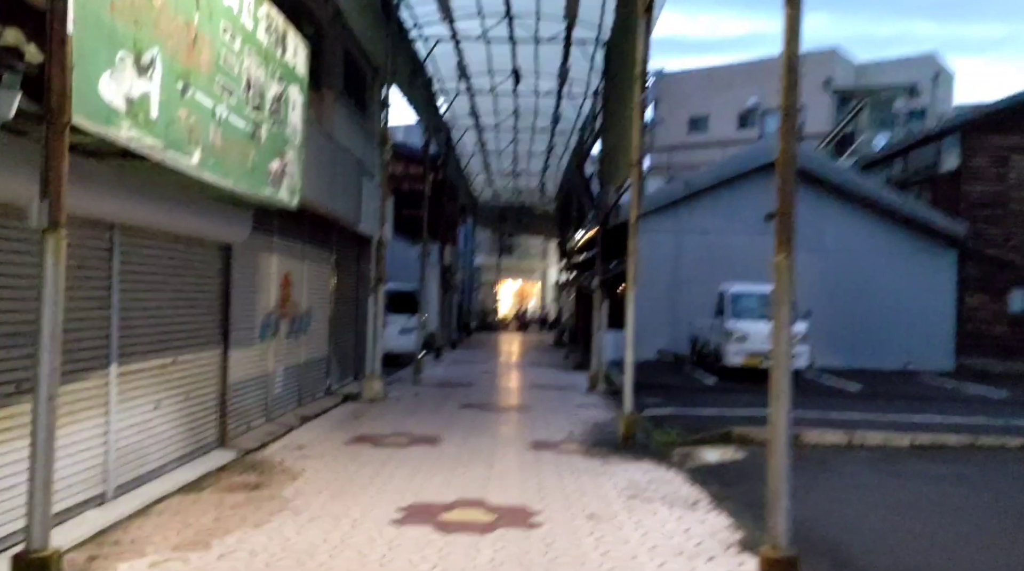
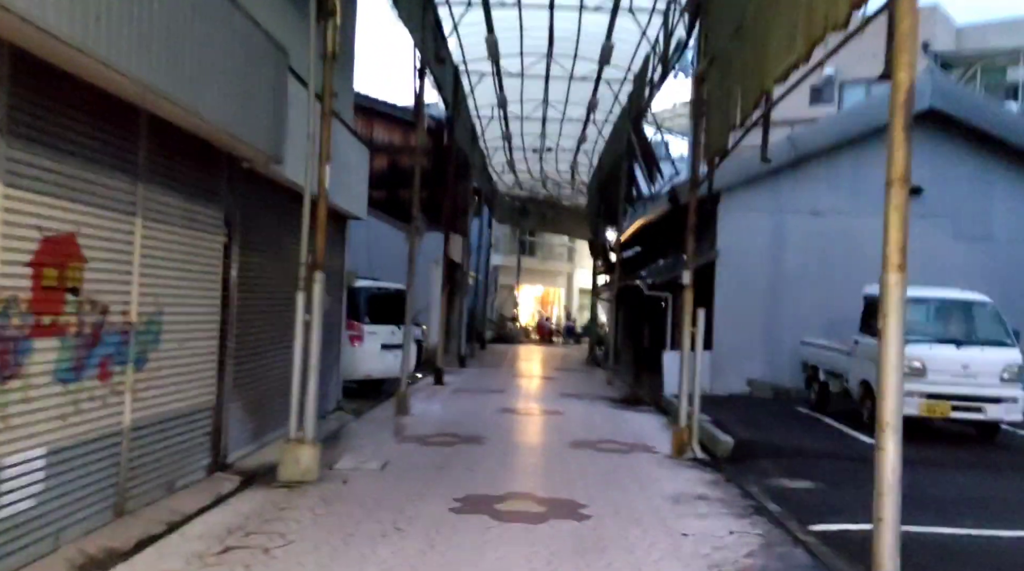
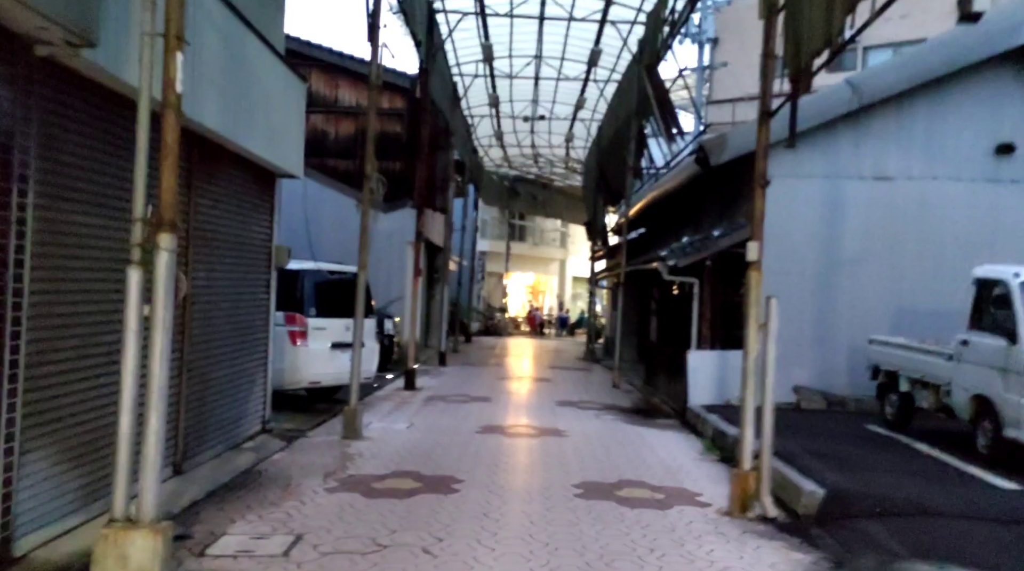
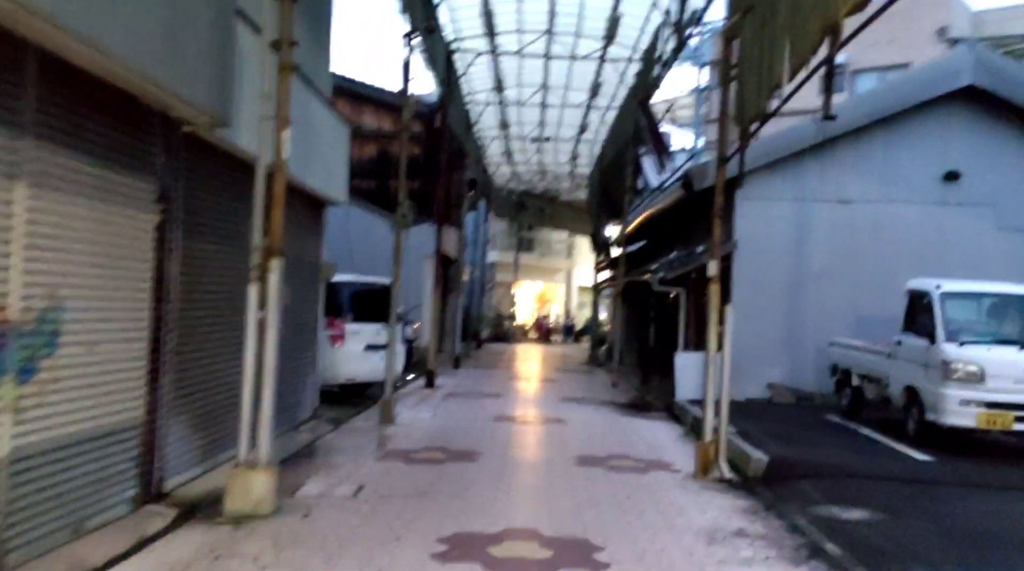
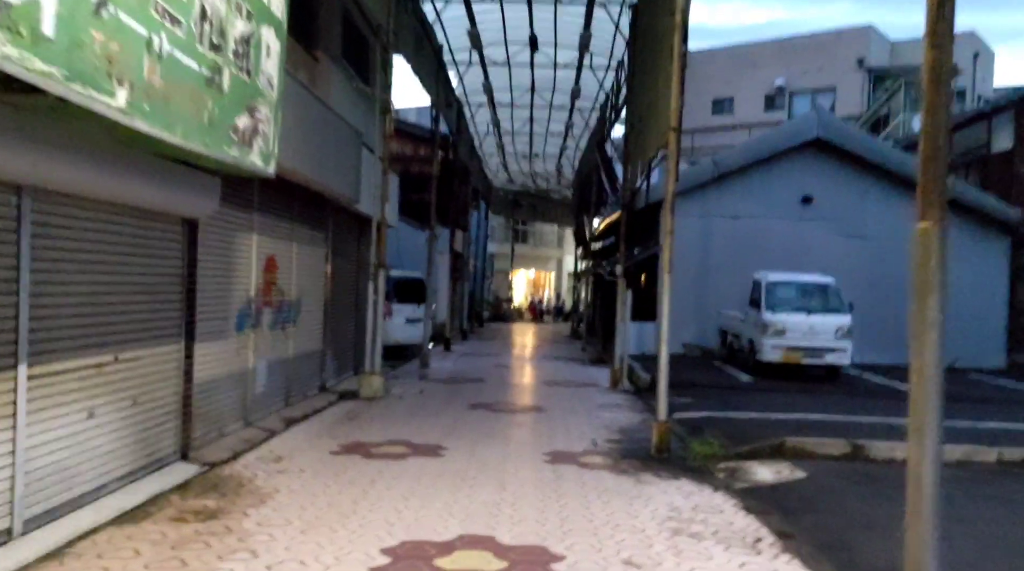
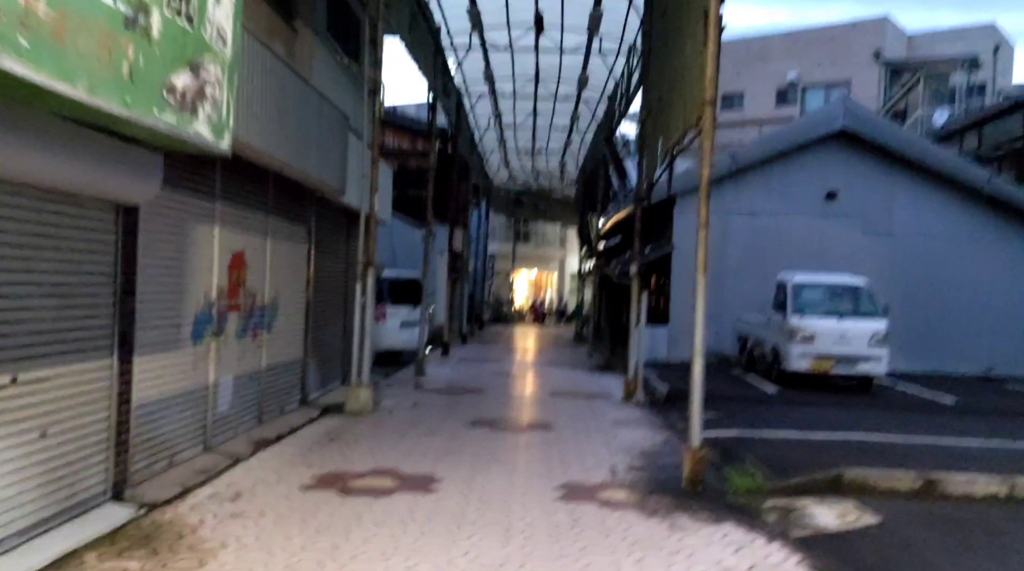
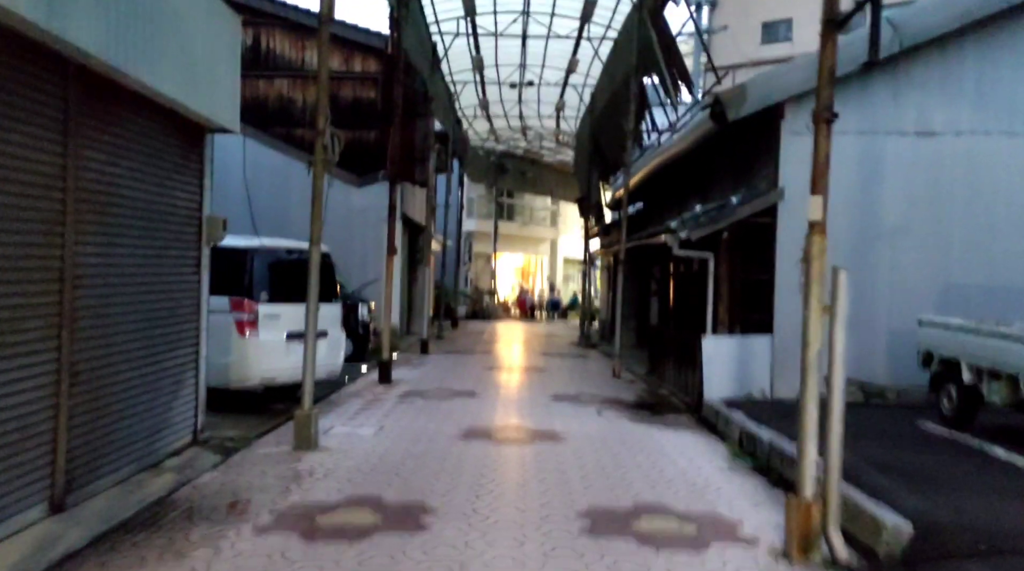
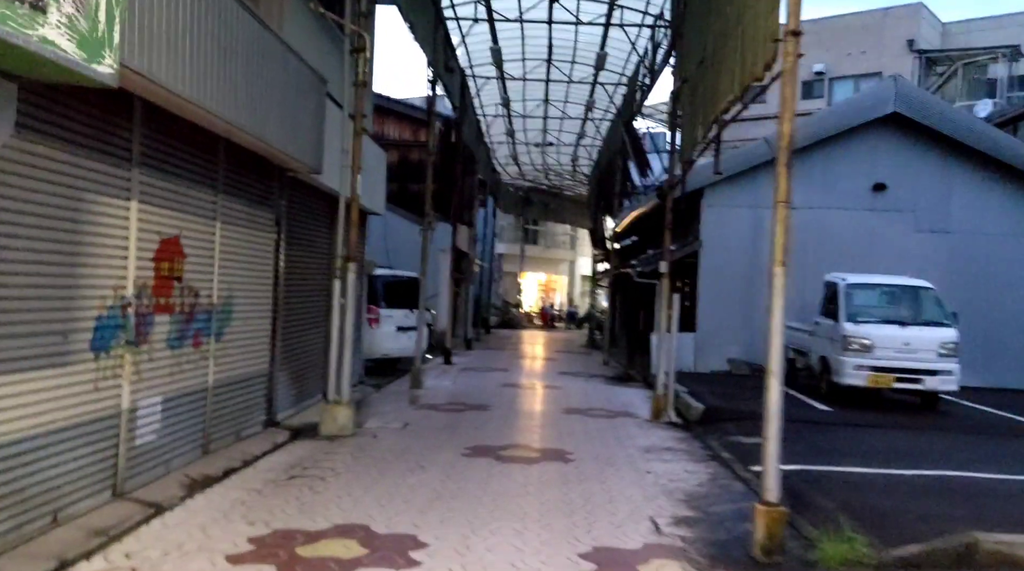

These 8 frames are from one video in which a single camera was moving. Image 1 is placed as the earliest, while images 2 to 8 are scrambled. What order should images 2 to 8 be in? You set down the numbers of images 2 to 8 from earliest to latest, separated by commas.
5, 6, 8, 2, 4, 3, 7
